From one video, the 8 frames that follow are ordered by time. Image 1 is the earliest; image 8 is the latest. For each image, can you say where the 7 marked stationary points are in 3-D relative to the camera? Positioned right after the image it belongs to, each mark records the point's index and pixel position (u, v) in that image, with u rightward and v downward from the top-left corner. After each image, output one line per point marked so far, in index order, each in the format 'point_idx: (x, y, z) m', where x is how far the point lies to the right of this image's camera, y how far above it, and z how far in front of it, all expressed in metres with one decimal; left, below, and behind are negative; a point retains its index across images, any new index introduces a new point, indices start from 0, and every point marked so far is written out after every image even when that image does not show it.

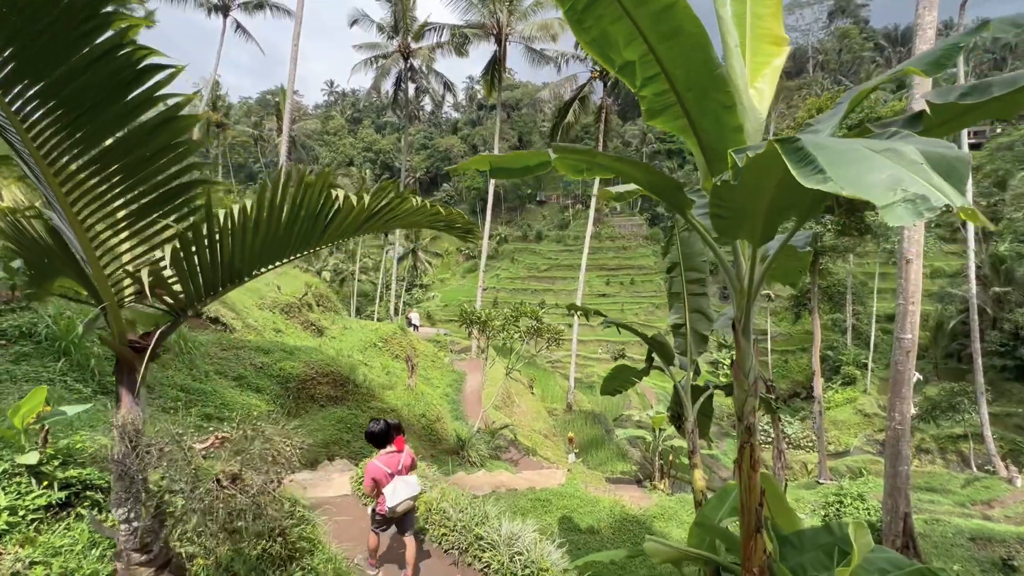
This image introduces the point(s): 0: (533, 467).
0: (+0.6, -4.7, +12.2) m
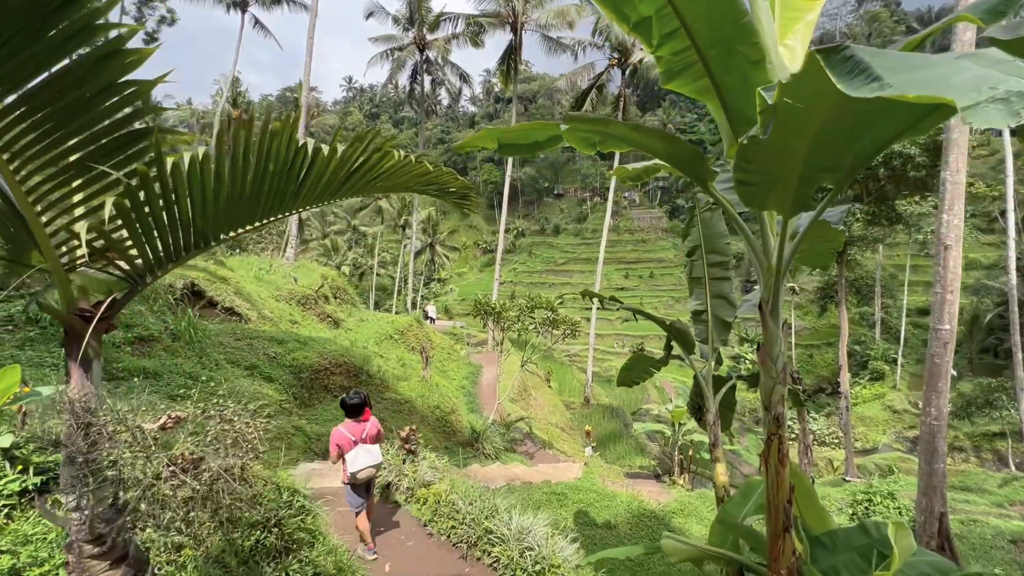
0: (+1.0, -4.4, +12.0) m
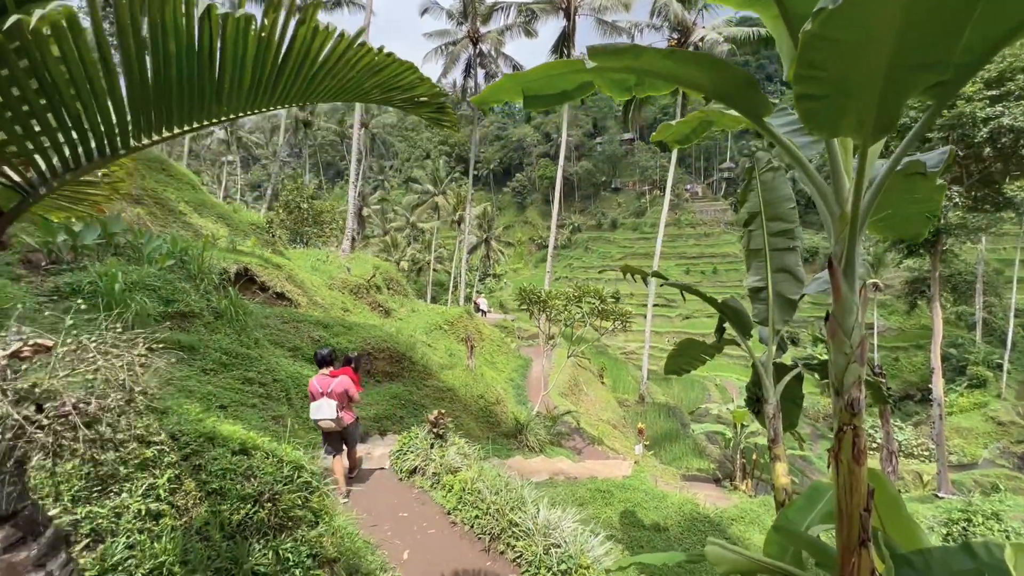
0: (+2.1, -4.1, +11.5) m
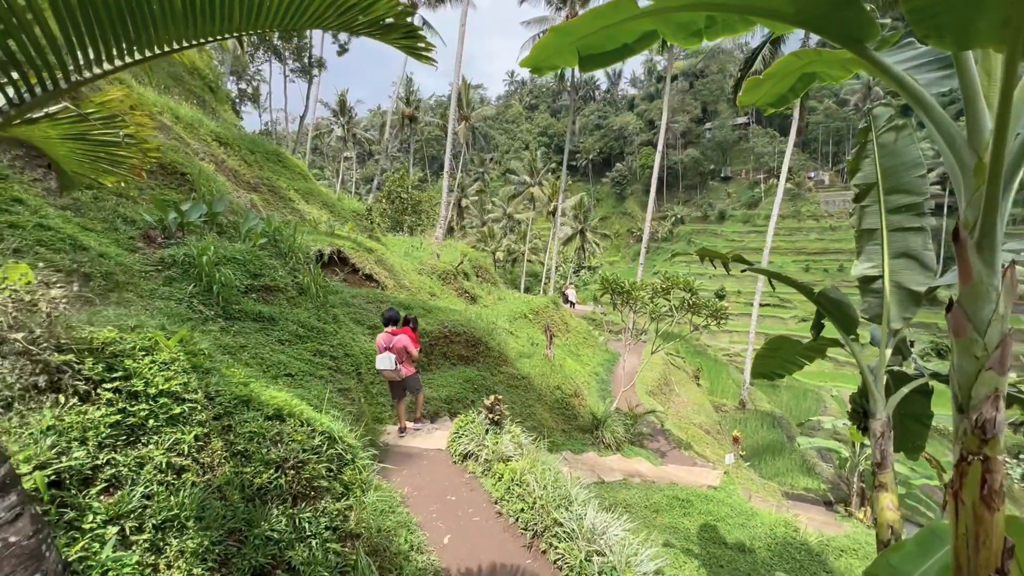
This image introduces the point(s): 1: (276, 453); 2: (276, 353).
0: (+3.9, -4.0, +10.7) m
1: (-1.3, -0.9, +2.6) m
2: (-2.4, -0.7, +4.7) m
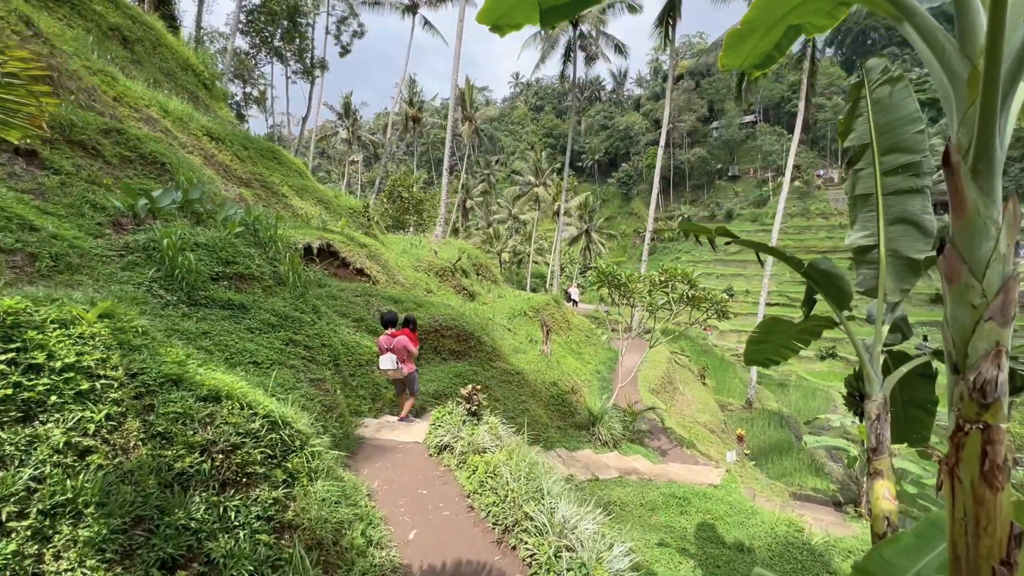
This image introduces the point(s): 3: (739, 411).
0: (+3.8, -3.8, +10.3) m
1: (-1.6, -0.7, +2.4) m
2: (-2.6, -0.5, +4.5) m
3: (+8.4, -4.5, +17.2) m
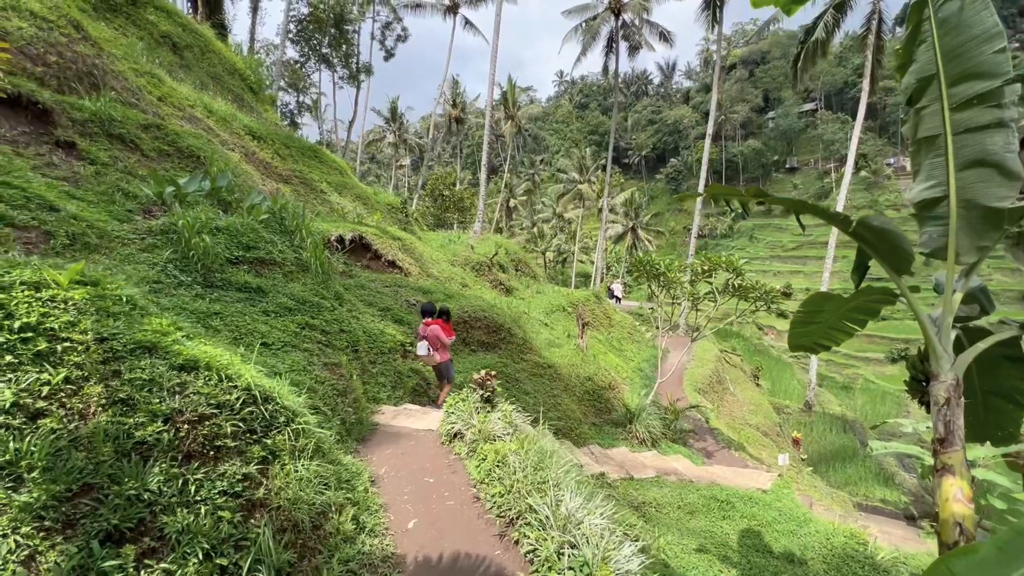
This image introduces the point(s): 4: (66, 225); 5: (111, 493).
0: (+4.5, -3.6, +9.6) m
1: (-1.7, -0.6, +2.3) m
2: (-2.4, -0.3, +4.5) m
3: (+9.7, -4.3, +16.0) m
4: (-3.7, +0.5, +3.9) m
5: (-1.7, -0.8, +1.9) m
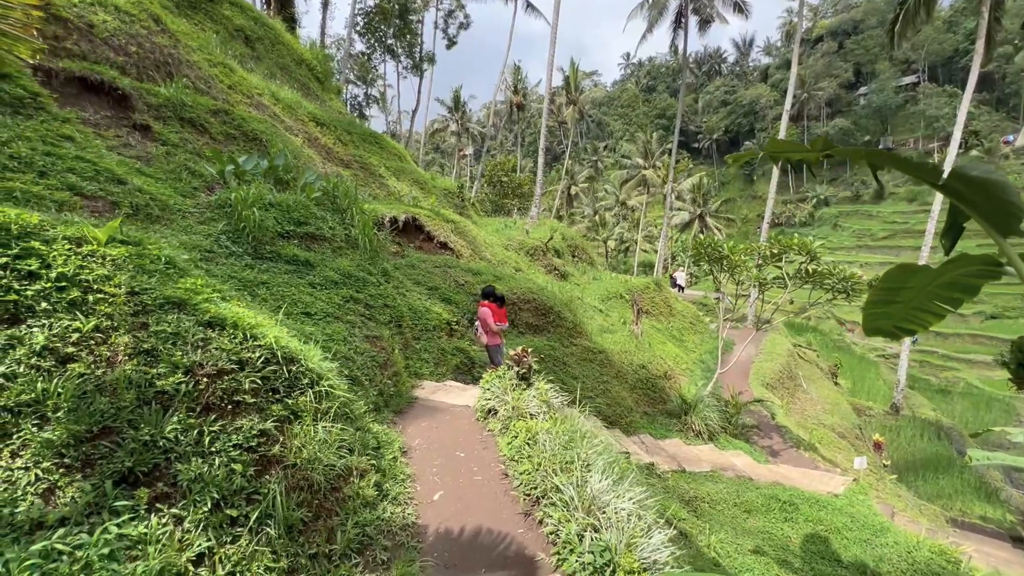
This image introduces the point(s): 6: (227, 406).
0: (+5.4, -3.3, +8.9) m
1: (-1.6, -0.3, +2.3) m
2: (-2.1, 0.0, +4.6) m
3: (+11.4, -4.0, +14.6) m
4: (-3.4, +0.8, +4.1) m
5: (-1.6, -0.6, +2.0) m
6: (-1.4, -0.6, +2.3) m
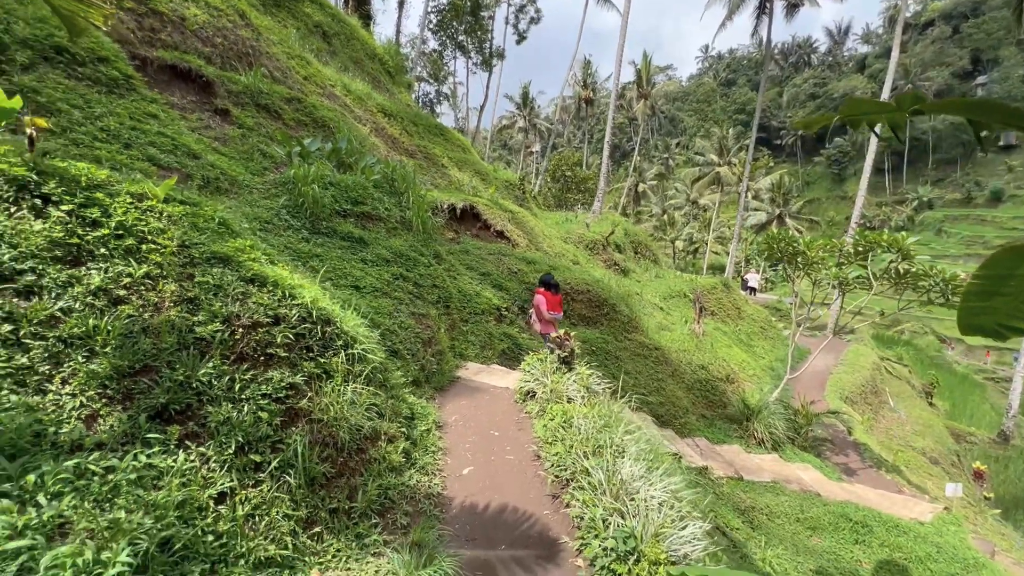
0: (+6.2, -3.3, +8.0) m
1: (-1.4, -0.1, +2.4) m
2: (-1.6, +0.2, +4.7) m
3: (+12.9, -4.3, +12.9) m
4: (-2.9, +1.1, +4.4) m
5: (-1.5, -0.4, +2.1) m
6: (-1.3, -0.4, +2.4) m
